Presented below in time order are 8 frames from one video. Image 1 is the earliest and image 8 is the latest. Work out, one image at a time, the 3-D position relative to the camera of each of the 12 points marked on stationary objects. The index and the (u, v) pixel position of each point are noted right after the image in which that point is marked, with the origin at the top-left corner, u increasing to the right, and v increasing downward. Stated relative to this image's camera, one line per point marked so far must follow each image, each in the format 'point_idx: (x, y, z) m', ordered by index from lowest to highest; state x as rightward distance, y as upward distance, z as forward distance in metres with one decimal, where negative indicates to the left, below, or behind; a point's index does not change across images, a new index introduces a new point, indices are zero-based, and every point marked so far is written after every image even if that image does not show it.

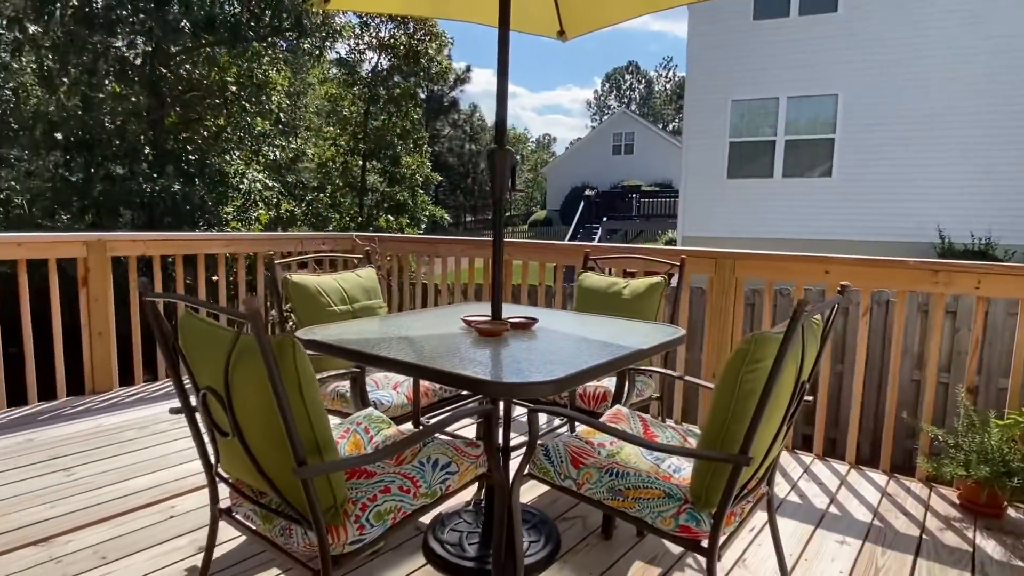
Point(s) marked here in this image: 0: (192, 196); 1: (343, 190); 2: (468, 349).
0: (-3.6, +1.0, +6.9) m
1: (-2.6, +1.5, +9.4) m
2: (-0.1, -0.1, +1.4) m
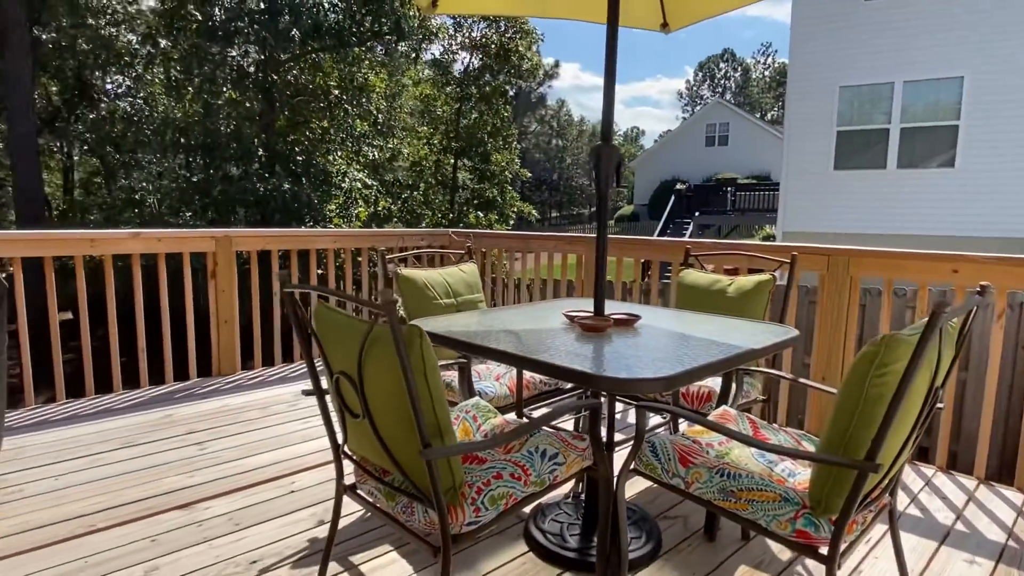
0: (-2.6, +1.1, +7.3) m
1: (-1.2, +1.6, +9.6) m
2: (+0.1, -0.1, +1.5) m
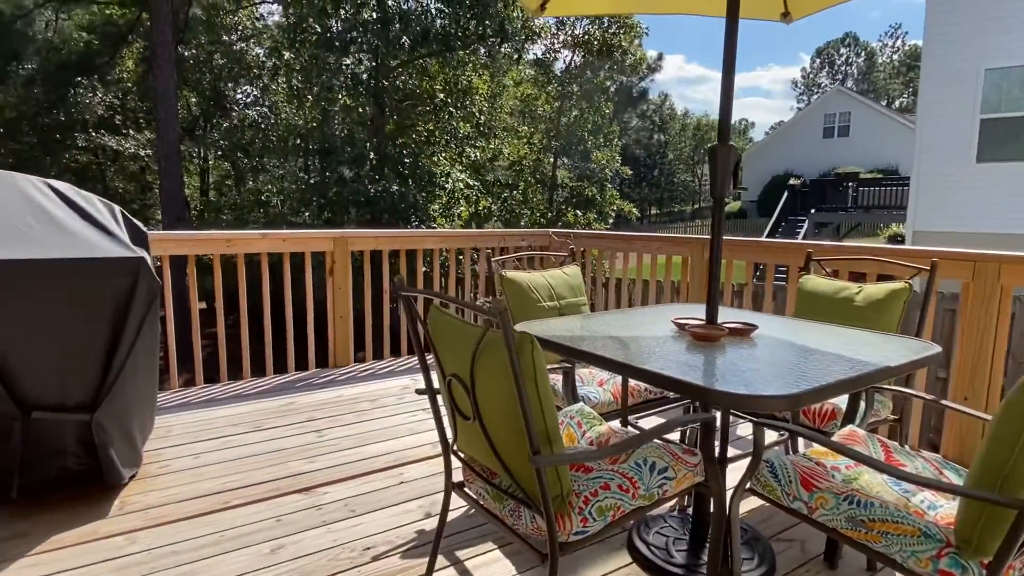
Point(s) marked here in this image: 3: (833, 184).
0: (-1.3, +1.2, +7.6) m
1: (+0.4, +1.6, +9.7) m
2: (+0.4, -0.2, +1.4) m
3: (+6.2, +2.0, +11.5) m
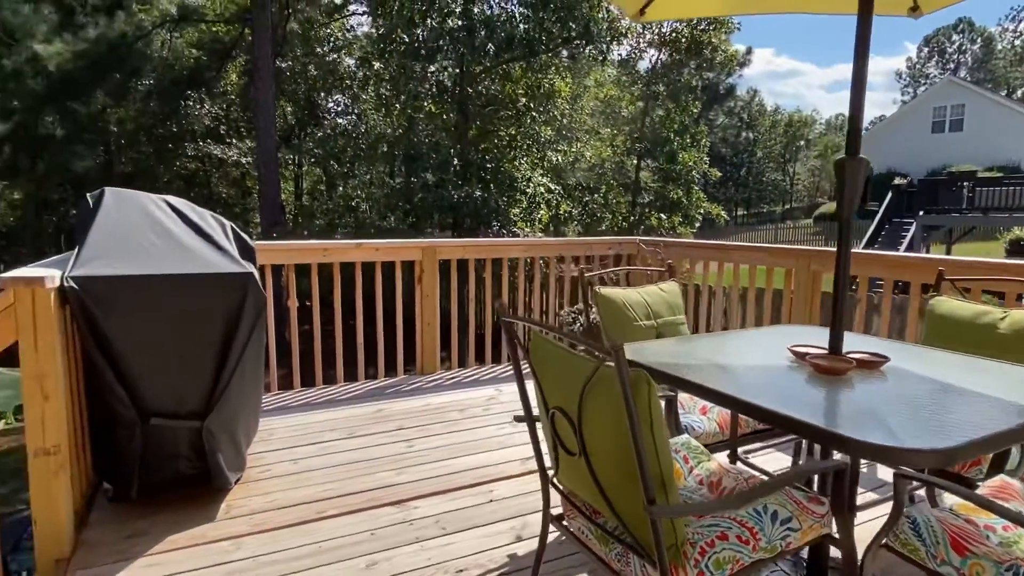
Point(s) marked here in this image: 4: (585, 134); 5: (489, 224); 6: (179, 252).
0: (-0.3, +1.1, +7.7) m
1: (+1.7, +1.6, +9.5) m
2: (+0.6, -0.2, +1.3) m
3: (+7.7, +1.8, +10.5) m
4: (+1.0, +2.3, +8.7) m
5: (-0.3, +0.8, +7.8) m
6: (-1.0, +0.1, +1.7) m
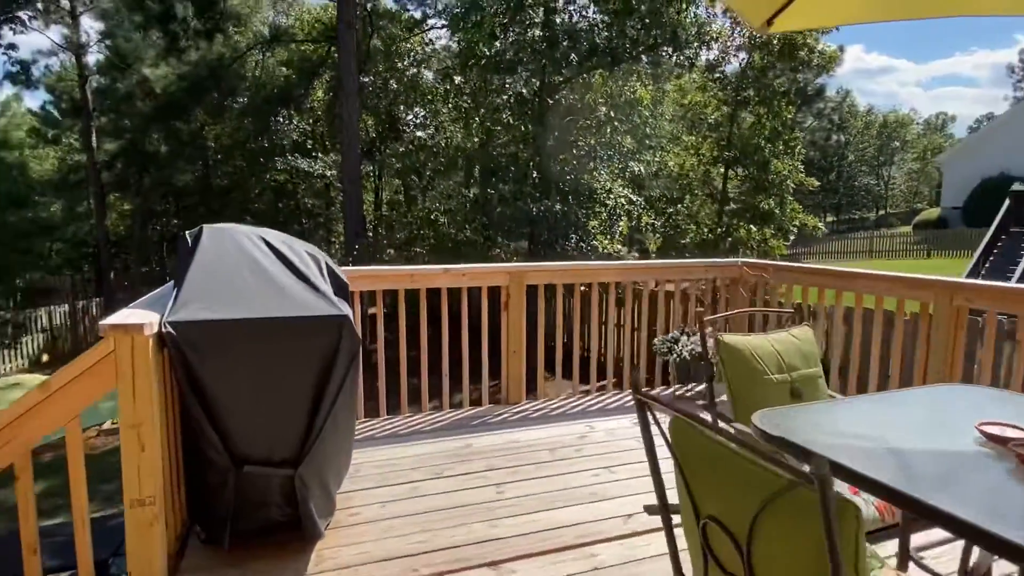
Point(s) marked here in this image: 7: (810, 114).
0: (+0.7, +0.9, +7.5) m
1: (+2.9, +1.3, +9.1) m
2: (+0.9, -0.3, +1.0) m
3: (+8.9, +1.5, +9.4) m
4: (+2.2, +2.0, +8.4) m
5: (+0.7, +0.6, +7.6) m
6: (-0.7, 0.0, +1.7) m
7: (+7.3, +4.2, +14.5) m
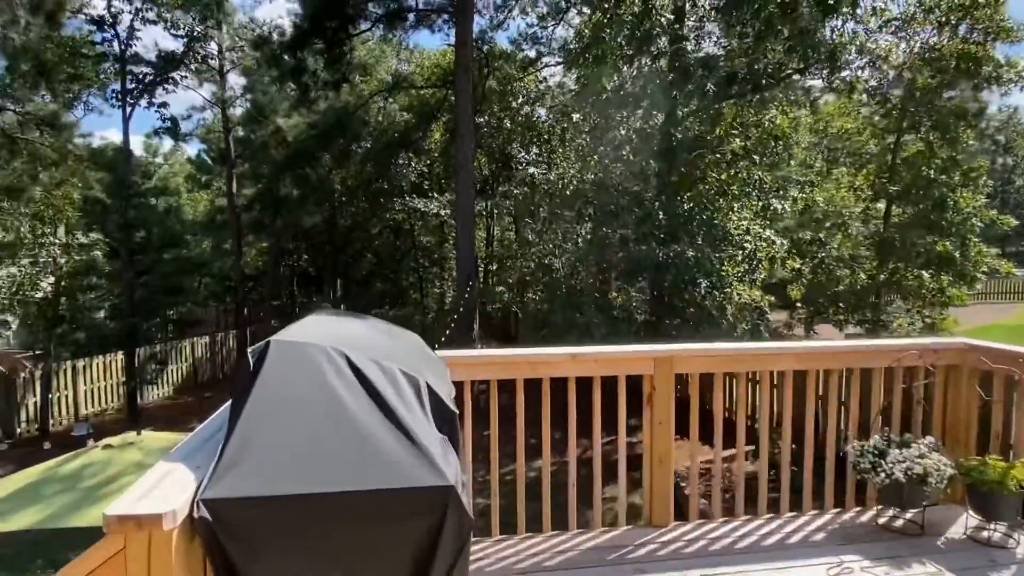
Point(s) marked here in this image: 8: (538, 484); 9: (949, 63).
0: (+2.1, +0.3, +6.7) m
1: (+4.6, +0.6, +7.9) m
2: (+1.1, -0.6, +0.3) m
3: (+10.6, +0.8, +7.1) m
4: (+3.7, +1.4, +7.4) m
5: (+2.1, 0.0, +6.8) m
6: (-0.3, -0.3, +1.2) m
7: (+9.9, +3.2, +12.5) m
8: (+0.4, -2.5, +7.5) m
9: (+5.3, +2.7, +7.2) m
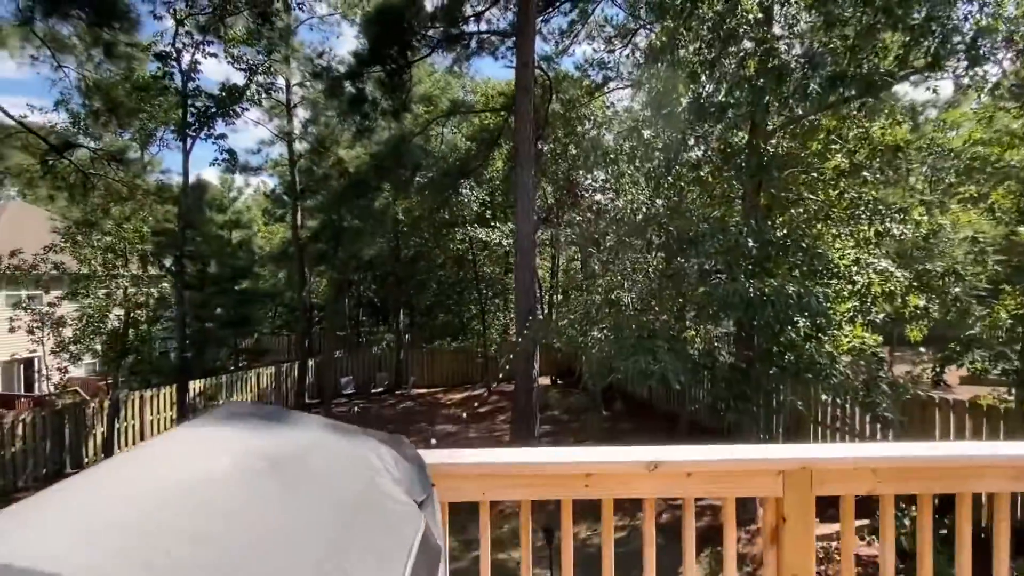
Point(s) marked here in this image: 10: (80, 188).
0: (+2.7, -0.1, +5.6) m
1: (+5.3, +0.2, +6.5) m
2: (+0.9, -0.7, -0.7) m
3: (+11.1, +0.3, +5.1) m
4: (+4.4, +0.9, +6.1) m
5: (+2.7, -0.4, +5.7) m
6: (-0.3, -0.4, +0.3) m
7: (+11.1, +2.5, +10.7) m
8: (+1.0, -2.9, +6.5) m
9: (+5.9, +2.3, +5.9) m
10: (-7.7, +1.8, +10.6) m
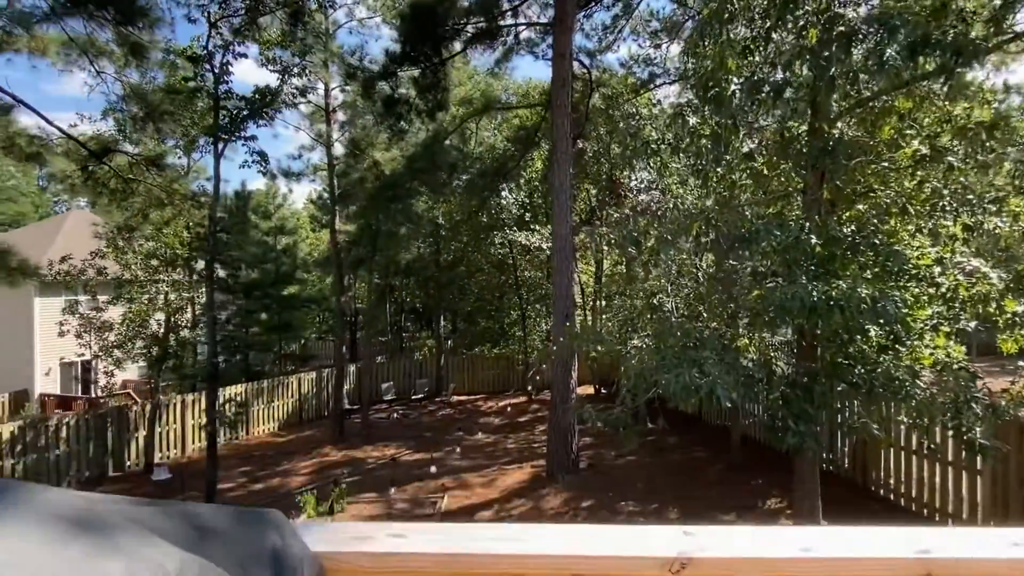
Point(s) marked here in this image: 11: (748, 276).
0: (+2.9, -0.1, +4.8) m
1: (+5.6, +0.1, +5.5) m
2: (+0.7, -0.6, -1.3) m
3: (+11.3, +0.3, +3.6) m
4: (+4.6, +0.9, +5.2) m
5: (+2.9, -0.4, +4.9) m
6: (-0.5, -0.4, -0.2) m
7: (+11.7, +2.4, +9.2) m
8: (+1.3, -2.9, +5.8) m
9: (+6.2, +2.3, +4.9) m
10: (-7.0, +1.7, +10.7) m
11: (+2.2, +0.1, +5.4) m
